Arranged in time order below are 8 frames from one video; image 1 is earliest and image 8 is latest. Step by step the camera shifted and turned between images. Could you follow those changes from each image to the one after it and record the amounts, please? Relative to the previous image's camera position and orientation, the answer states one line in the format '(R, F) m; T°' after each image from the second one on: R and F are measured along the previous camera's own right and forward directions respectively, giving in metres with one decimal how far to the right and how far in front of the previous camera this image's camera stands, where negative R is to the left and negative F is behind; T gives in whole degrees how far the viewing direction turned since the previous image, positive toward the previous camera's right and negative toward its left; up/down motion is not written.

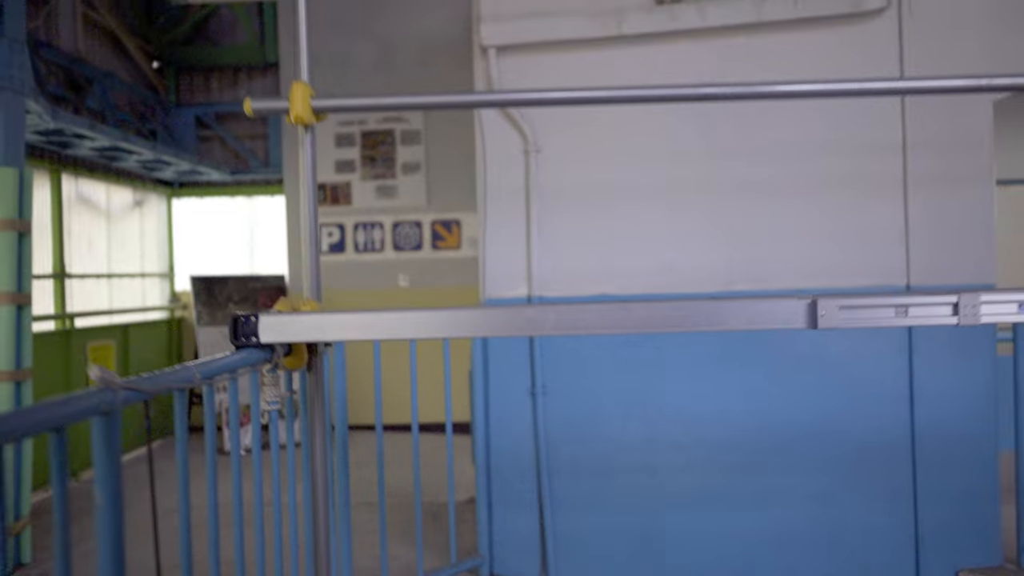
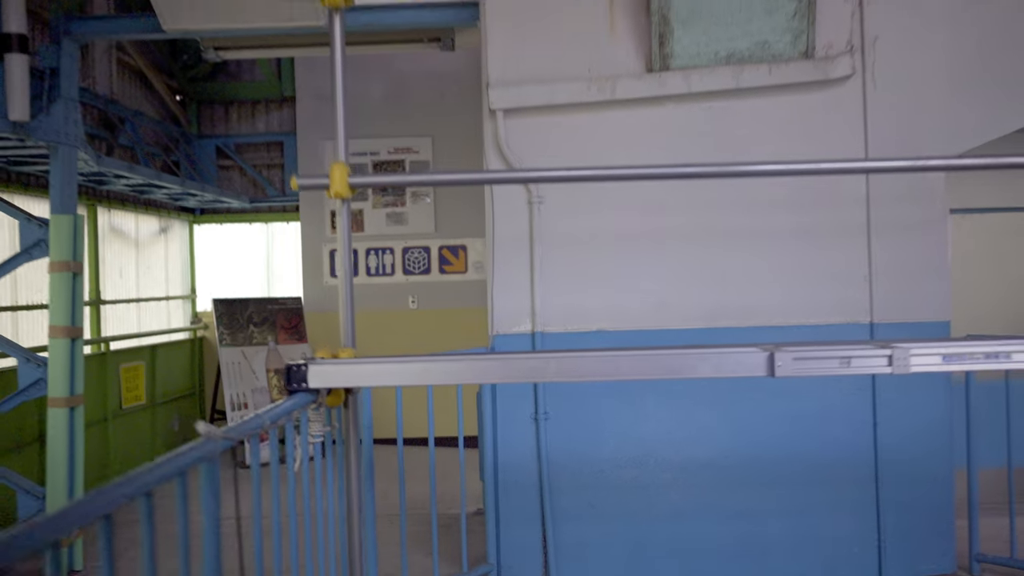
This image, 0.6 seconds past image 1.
(0.0, -0.4) m; 0°
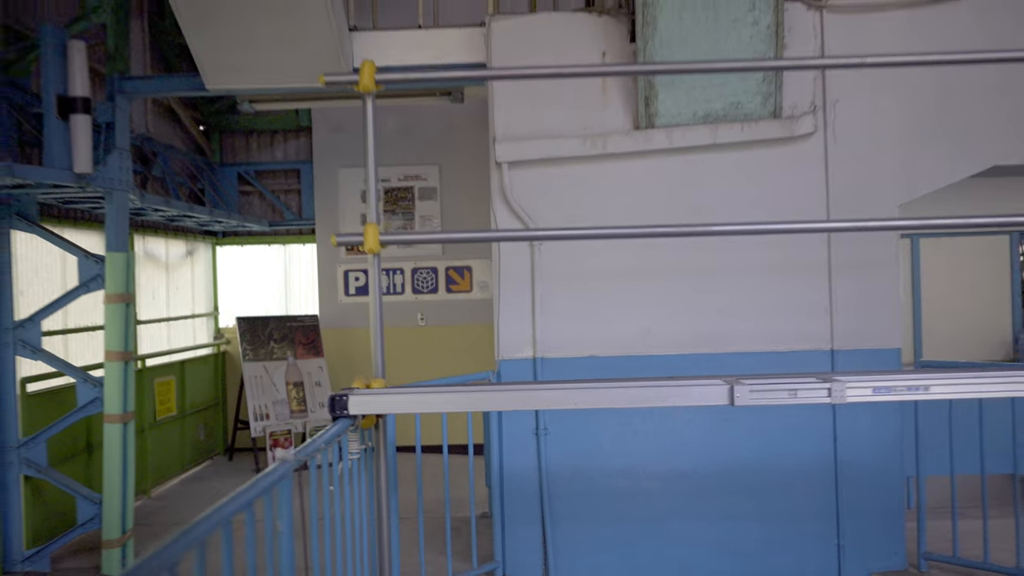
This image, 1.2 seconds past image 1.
(0.0, -0.5) m; 0°
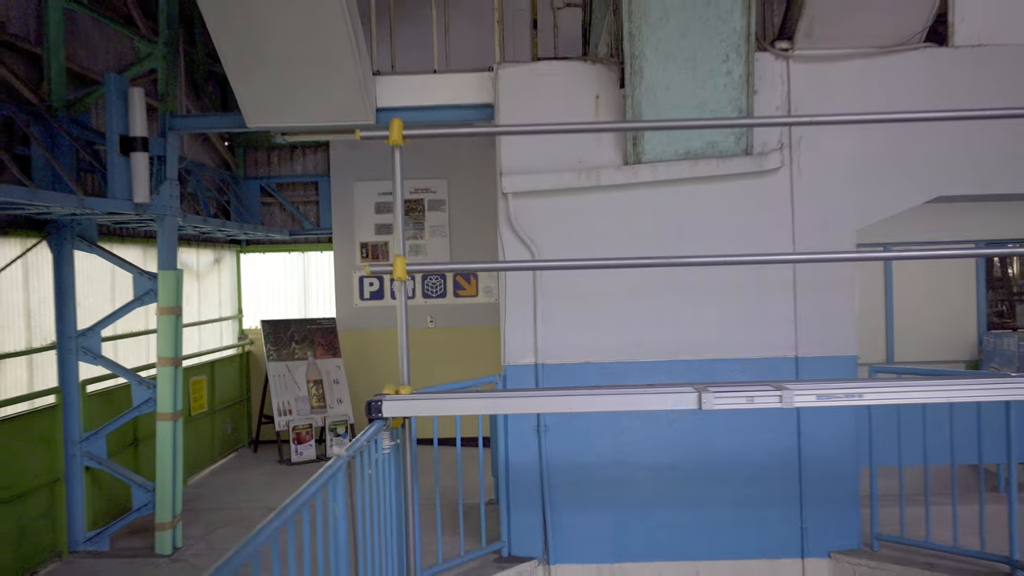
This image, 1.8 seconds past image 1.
(0.0, -0.5) m; 0°
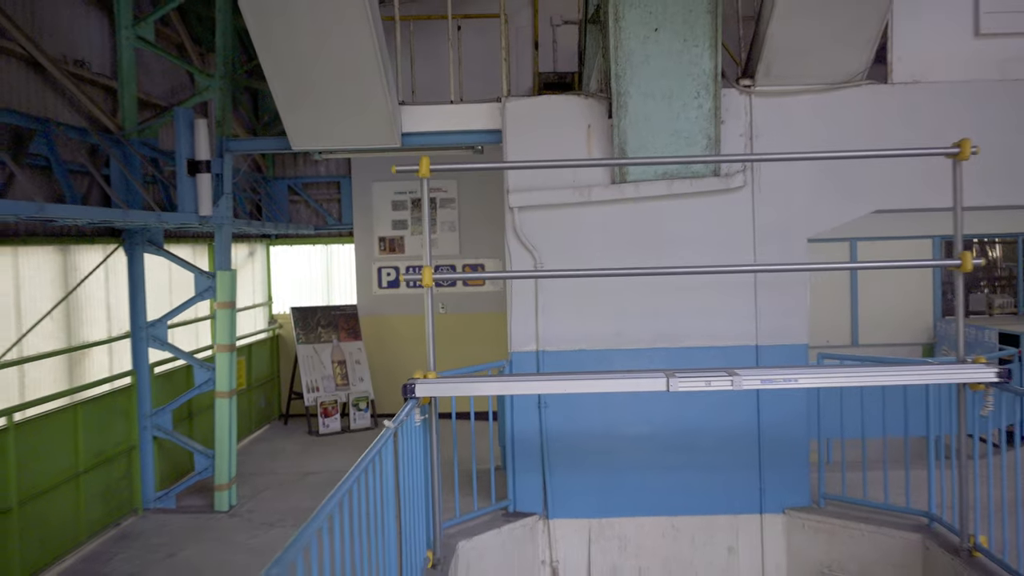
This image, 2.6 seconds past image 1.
(0.0, -0.8) m; 0°
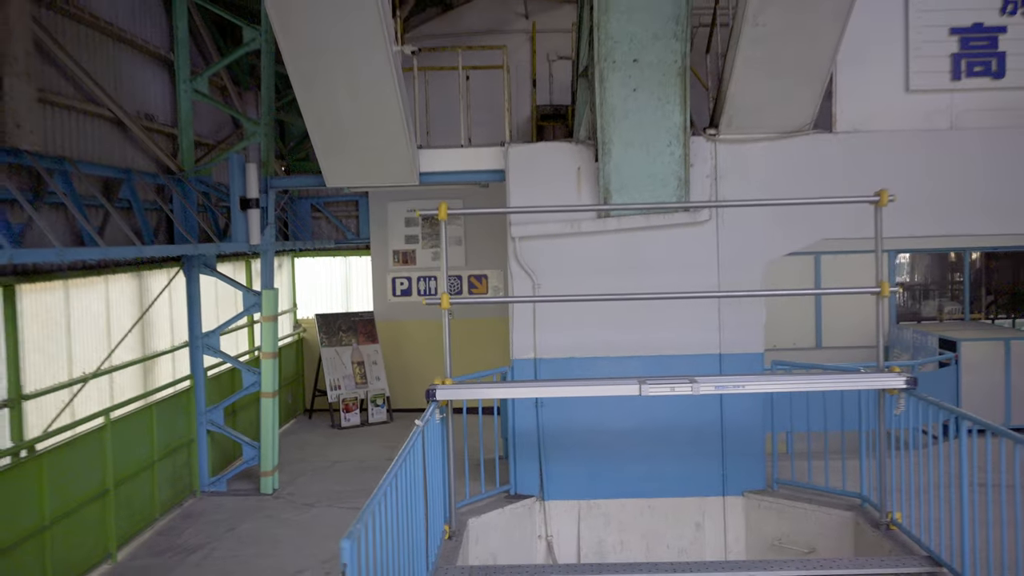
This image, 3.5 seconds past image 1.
(0.0, -0.9) m; 0°
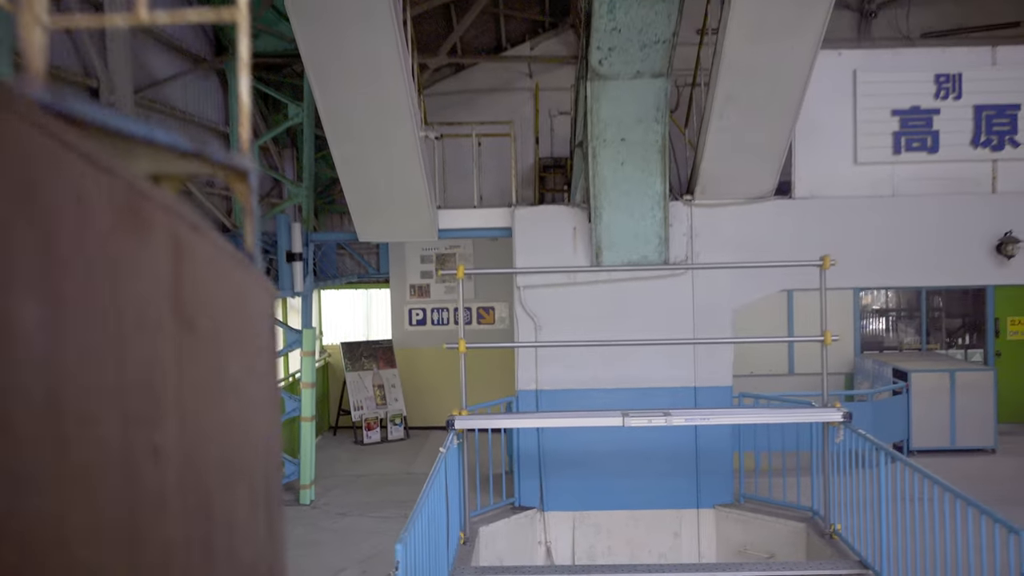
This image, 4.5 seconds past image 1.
(0.0, -1.0) m; 0°
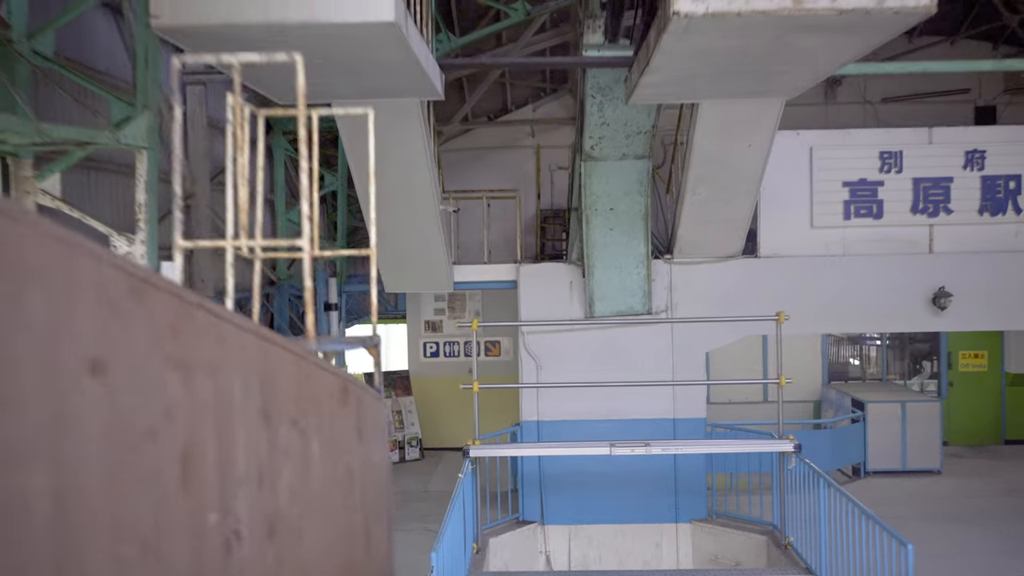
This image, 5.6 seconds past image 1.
(0.0, -1.2) m; 0°
